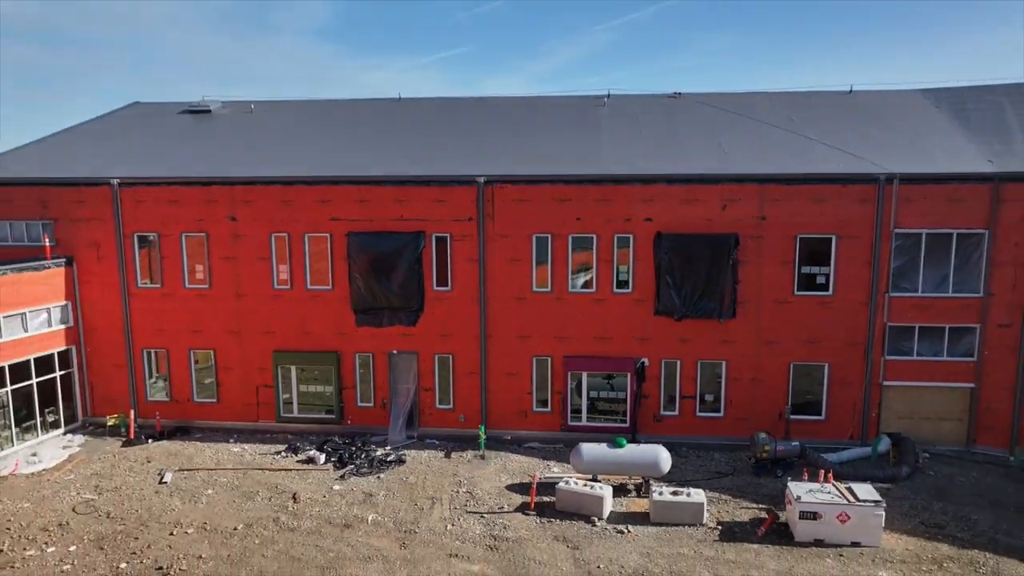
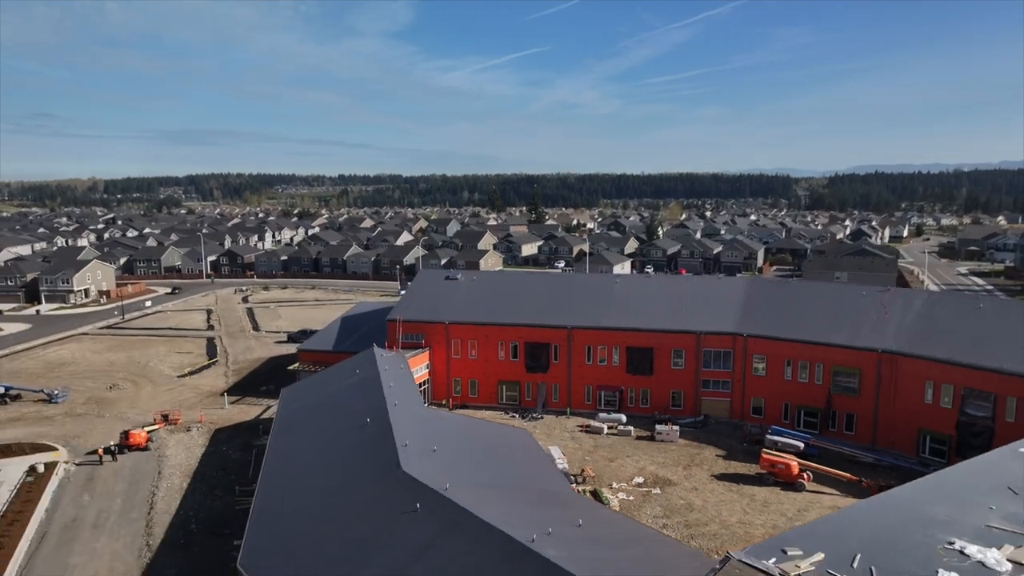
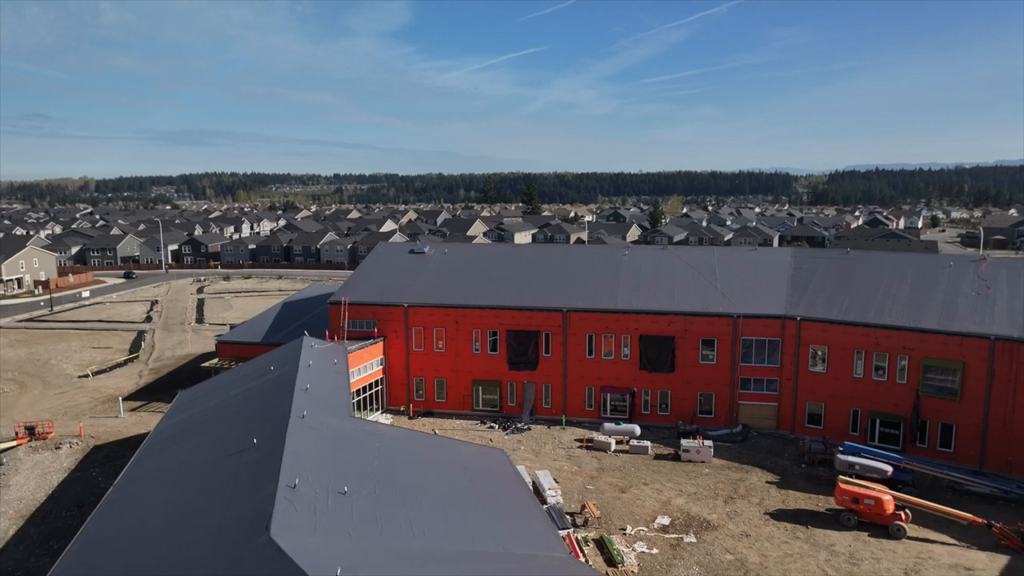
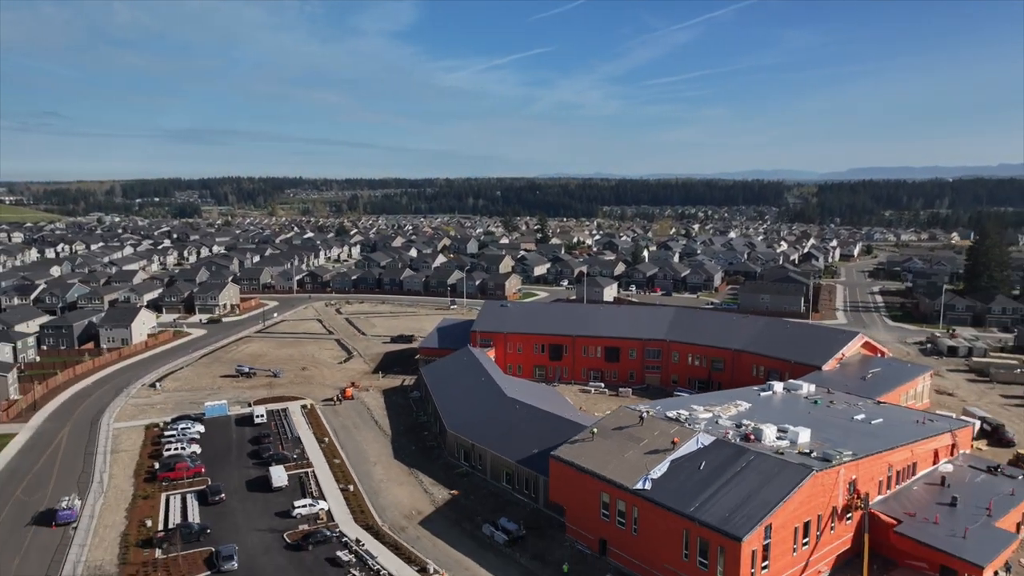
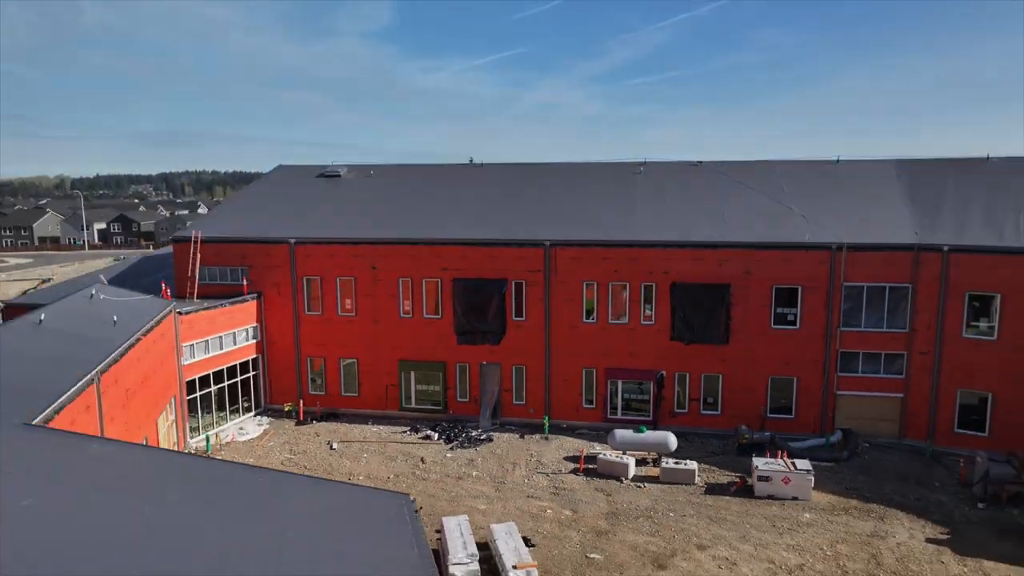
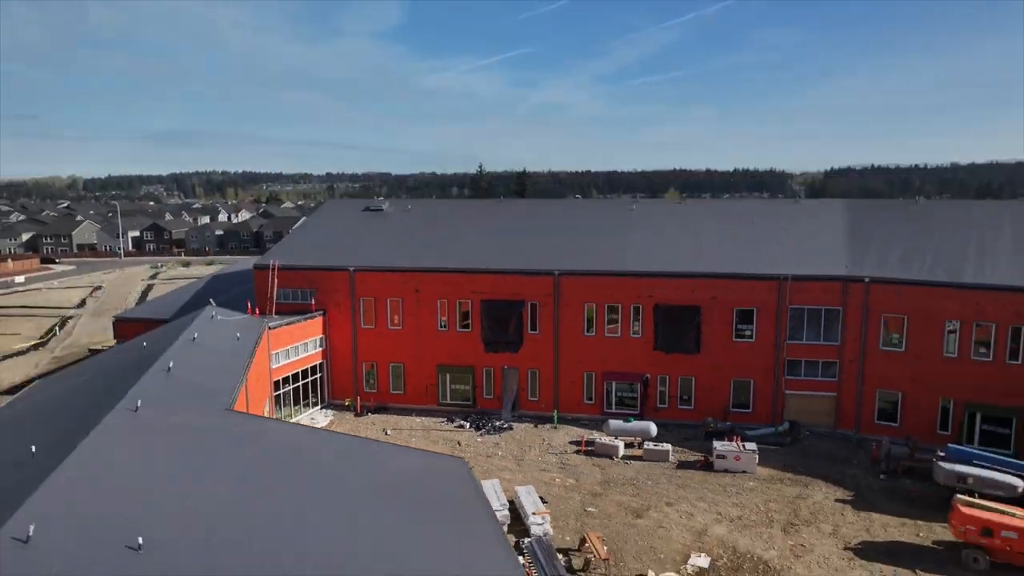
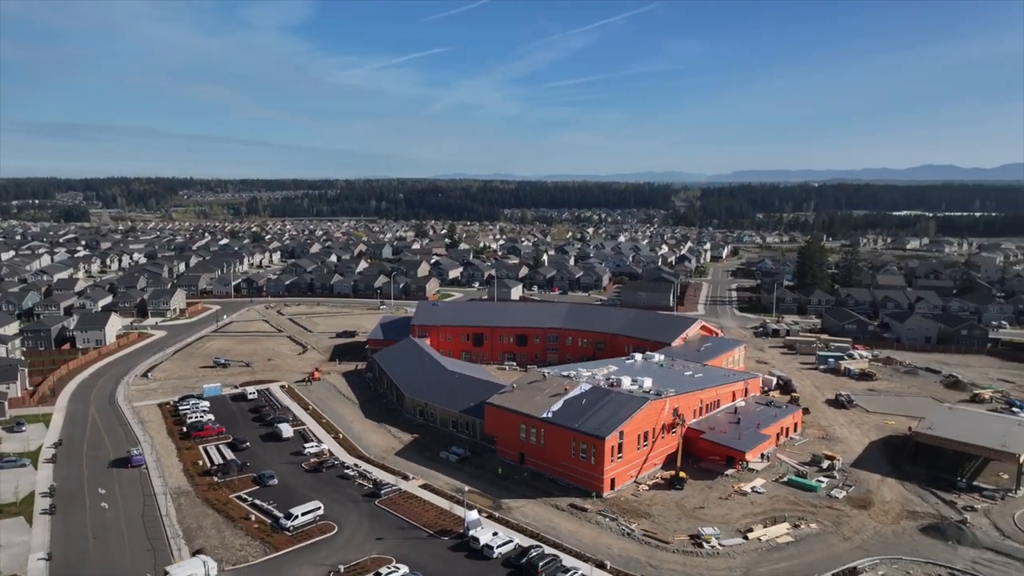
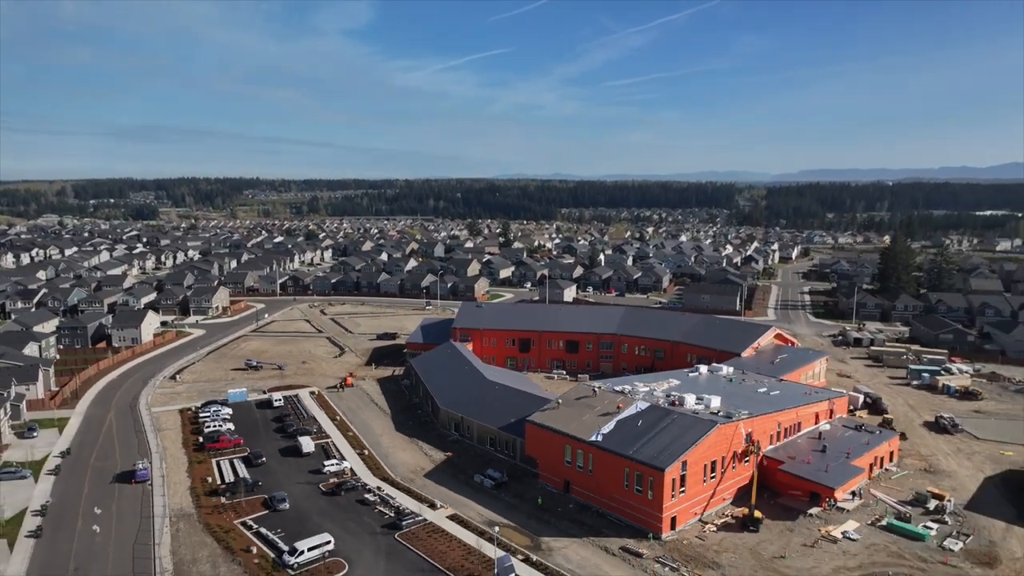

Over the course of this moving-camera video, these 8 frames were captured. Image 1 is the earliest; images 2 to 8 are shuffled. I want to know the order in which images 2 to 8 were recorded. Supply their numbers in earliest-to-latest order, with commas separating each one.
5, 6, 3, 2, 4, 8, 7
